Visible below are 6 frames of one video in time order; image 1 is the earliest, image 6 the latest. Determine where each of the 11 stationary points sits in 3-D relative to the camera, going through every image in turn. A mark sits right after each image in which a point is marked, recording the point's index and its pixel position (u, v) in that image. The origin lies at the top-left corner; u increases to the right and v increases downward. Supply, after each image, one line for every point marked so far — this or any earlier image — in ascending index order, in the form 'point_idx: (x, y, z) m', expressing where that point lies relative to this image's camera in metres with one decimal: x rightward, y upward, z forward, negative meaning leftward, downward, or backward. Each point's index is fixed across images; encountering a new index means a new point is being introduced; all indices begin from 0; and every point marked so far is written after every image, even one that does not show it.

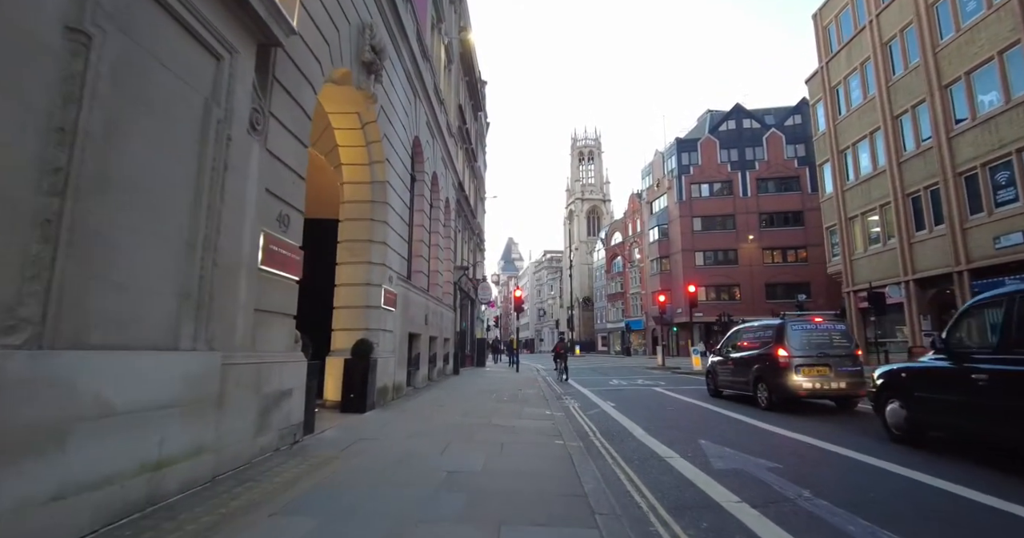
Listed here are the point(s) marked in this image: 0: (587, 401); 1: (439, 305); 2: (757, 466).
0: (+2.2, -3.7, +13.0) m
1: (-2.6, -1.3, +16.9) m
2: (+3.3, -2.6, +6.3) m
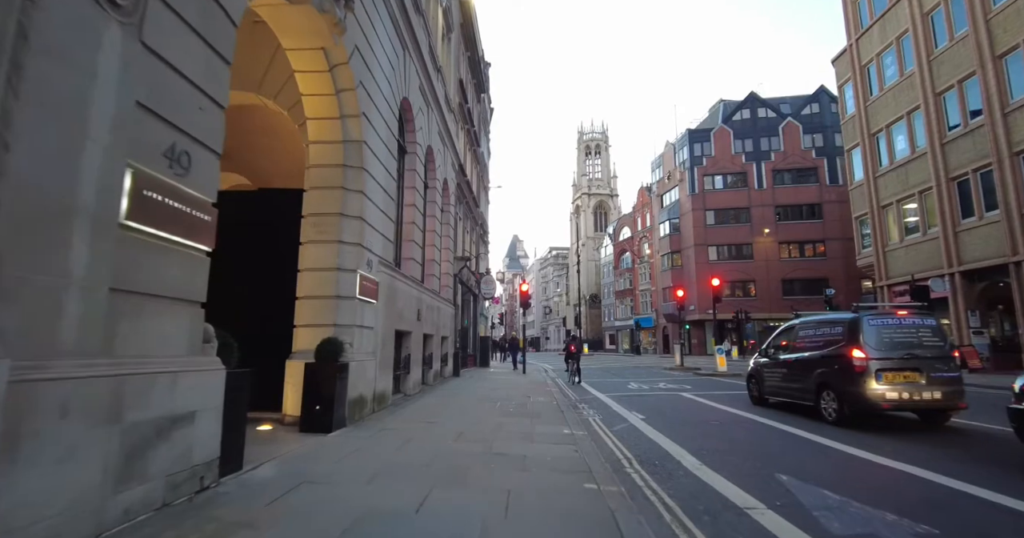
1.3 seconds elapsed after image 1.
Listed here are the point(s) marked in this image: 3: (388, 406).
0: (+2.4, -3.4, +11.0) m
1: (-2.4, -1.0, +14.9) m
2: (+3.4, -2.3, +4.2) m
3: (-2.6, -2.8, +9.7) m
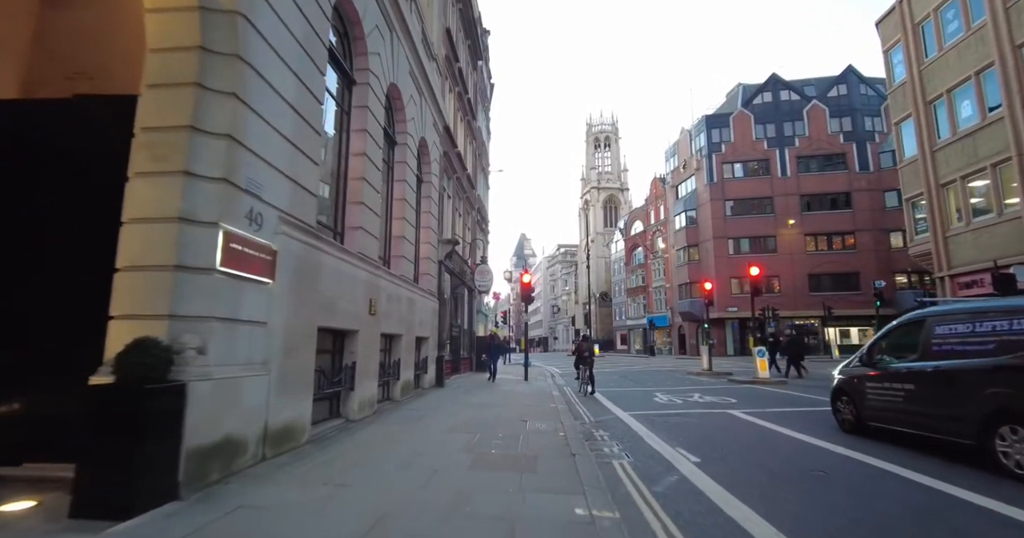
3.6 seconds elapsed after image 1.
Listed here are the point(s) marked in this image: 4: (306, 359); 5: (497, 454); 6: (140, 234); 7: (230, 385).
0: (+2.1, -2.8, +7.4) m
1: (-2.6, -0.5, +11.4) m
2: (+3.0, -1.8, +0.6) m
3: (-2.8, -2.4, +6.3) m
4: (-2.8, -1.2, +6.5) m
5: (-0.2, -2.4, +6.2) m
6: (-3.7, +0.3, +4.7) m
7: (-2.9, -1.2, +4.9) m
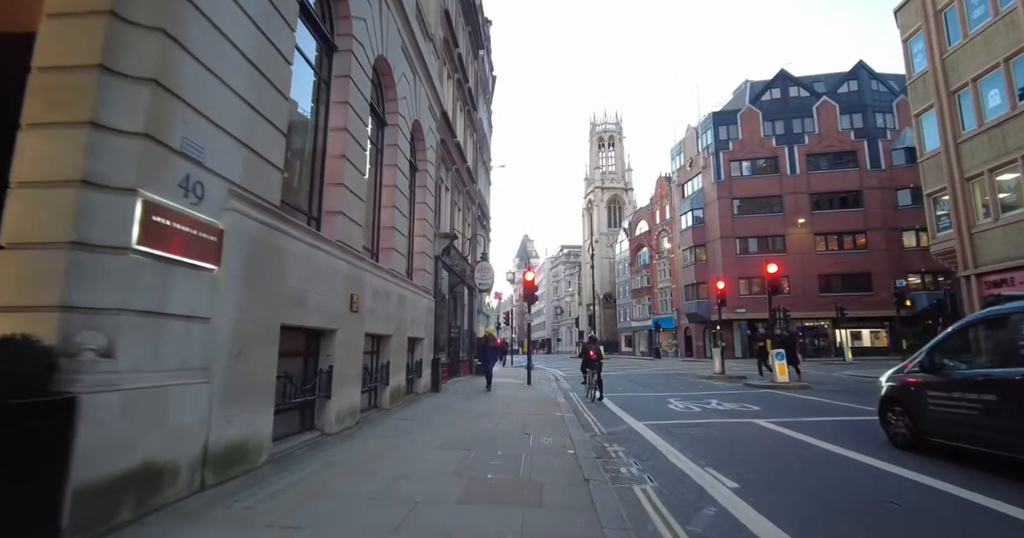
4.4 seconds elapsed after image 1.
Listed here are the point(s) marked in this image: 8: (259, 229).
0: (+2.2, -2.7, +6.3) m
1: (-2.5, -0.3, +10.3) m
2: (+3.0, -1.6, -0.5) m
3: (-2.8, -2.2, +5.2) m
4: (-2.8, -1.1, +5.4) m
5: (-0.2, -2.3, +5.1) m
6: (-3.7, +0.5, +3.6) m
7: (-2.9, -1.0, +3.8) m
8: (-2.9, +0.4, +5.4) m
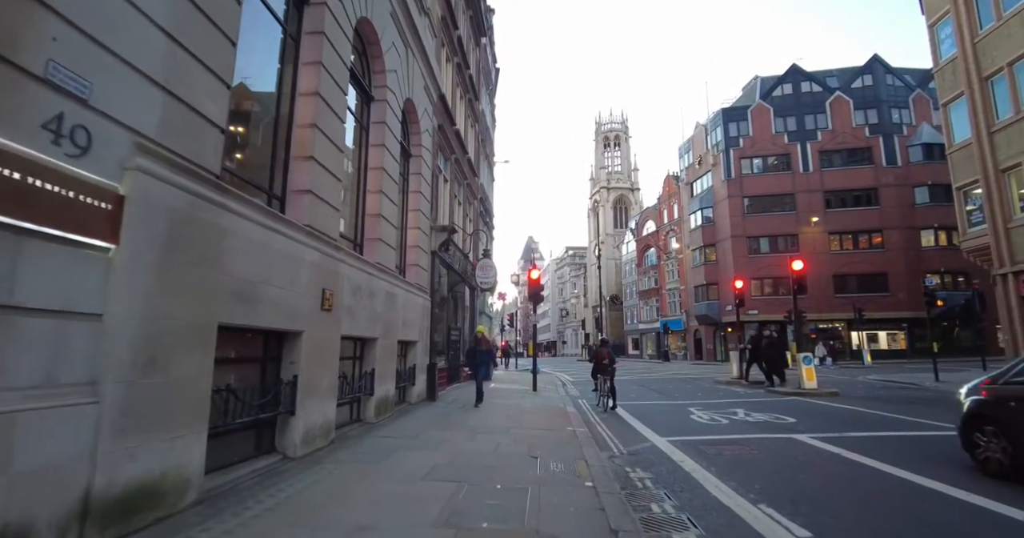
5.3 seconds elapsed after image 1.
0: (+2.2, -2.5, +5.0) m
1: (-2.5, -0.2, +9.1) m
2: (+2.9, -1.4, -1.8) m
3: (-2.8, -2.0, +3.9) m
4: (-2.8, -0.9, +4.2) m
5: (-0.2, -2.1, +3.8) m
6: (-3.7, +0.7, +2.4) m
7: (-2.9, -0.9, +2.6) m
8: (-2.9, +0.6, +4.1) m
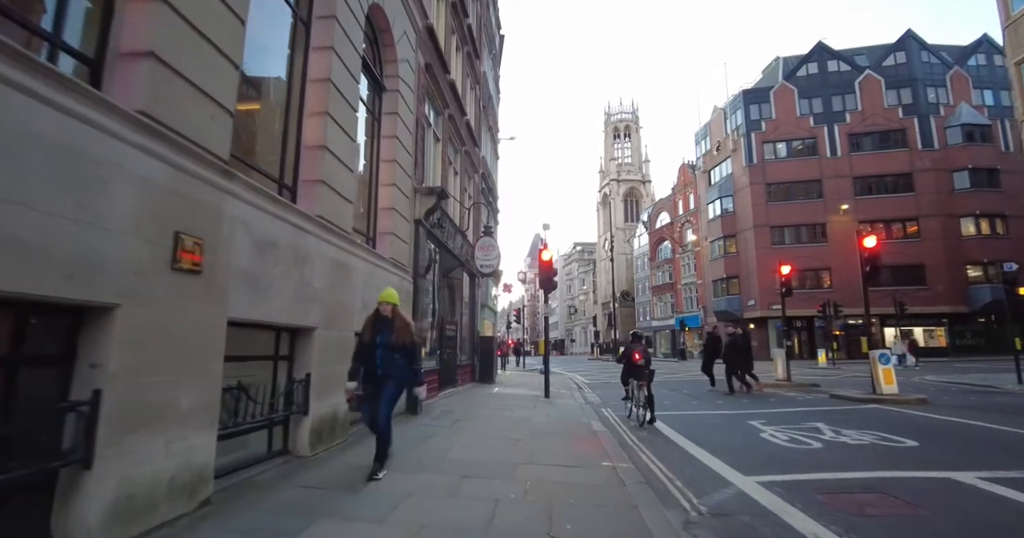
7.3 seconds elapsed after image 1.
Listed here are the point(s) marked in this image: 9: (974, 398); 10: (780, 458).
0: (+2.2, -2.0, +2.1) m
1: (-2.4, +0.4, +6.2) m
2: (+2.9, -0.8, -4.8) m
3: (-2.8, -1.5, +1.1) m
4: (-2.8, -0.4, +1.3) m
5: (-0.2, -1.6, +0.9) m
6: (-3.7, +1.2, -0.5) m
7: (-2.9, -0.3, -0.3) m
8: (-2.8, +1.1, +1.2) m
9: (+13.9, -3.9, +14.2) m
10: (+3.8, -2.8, +6.8) m
